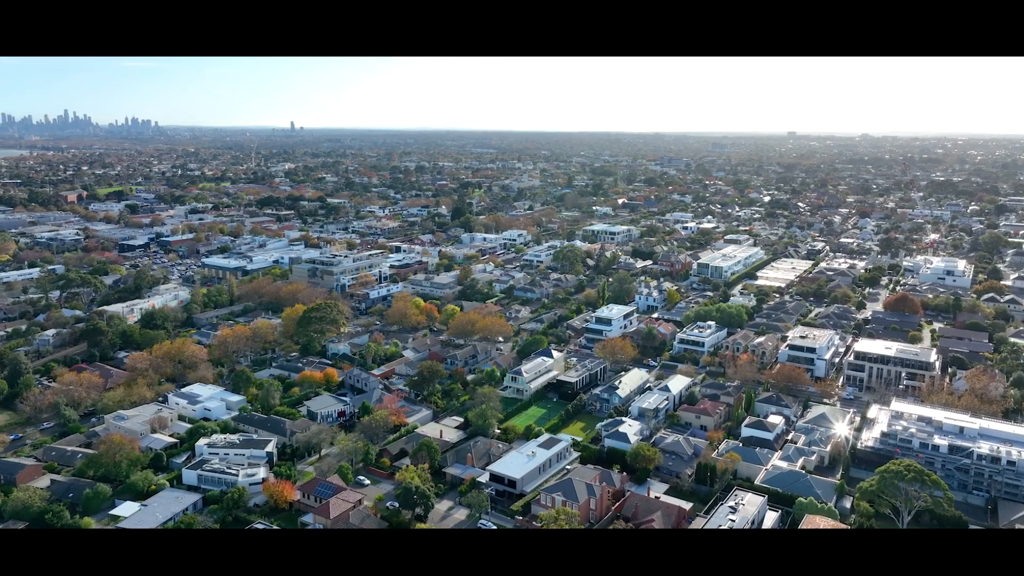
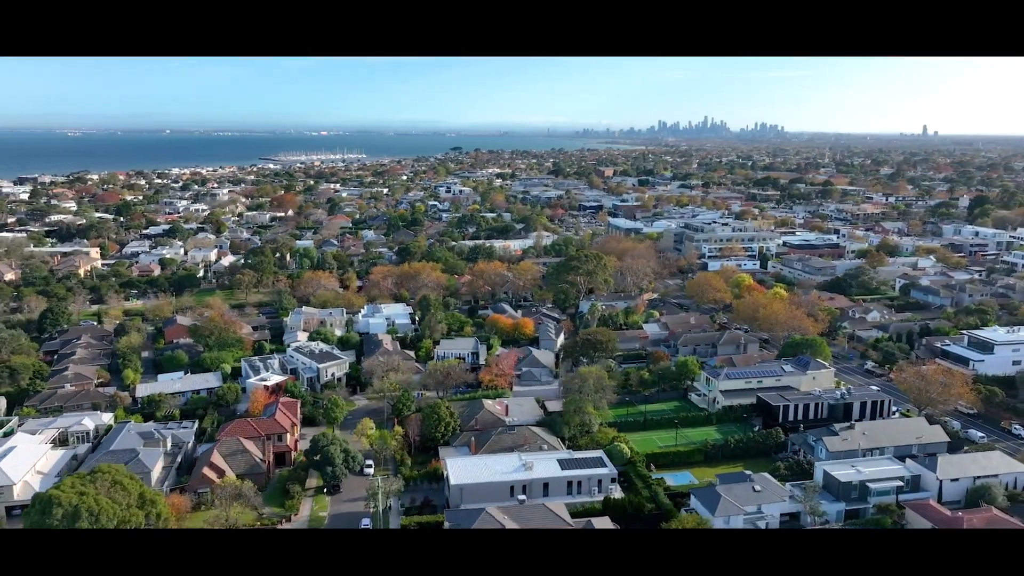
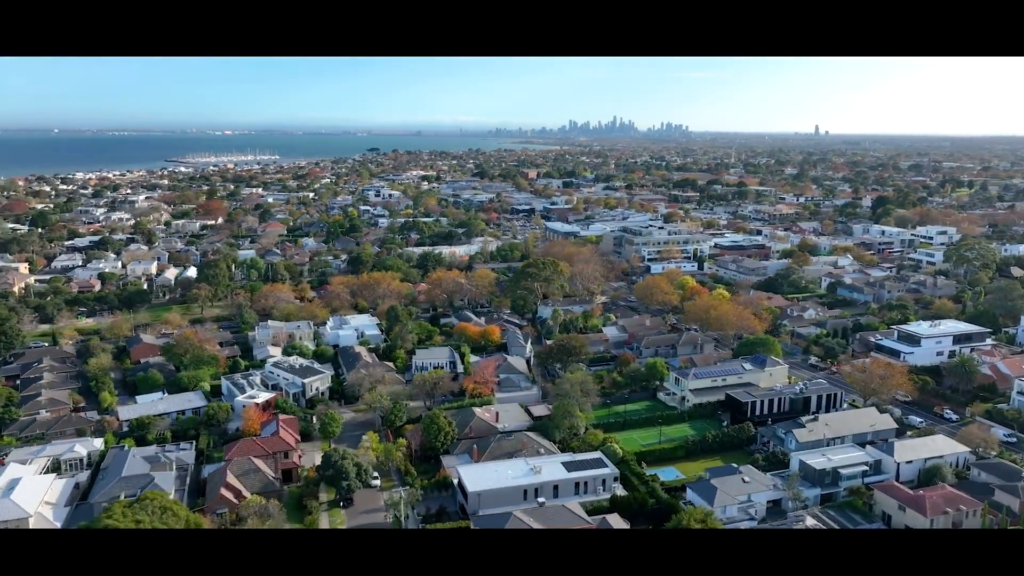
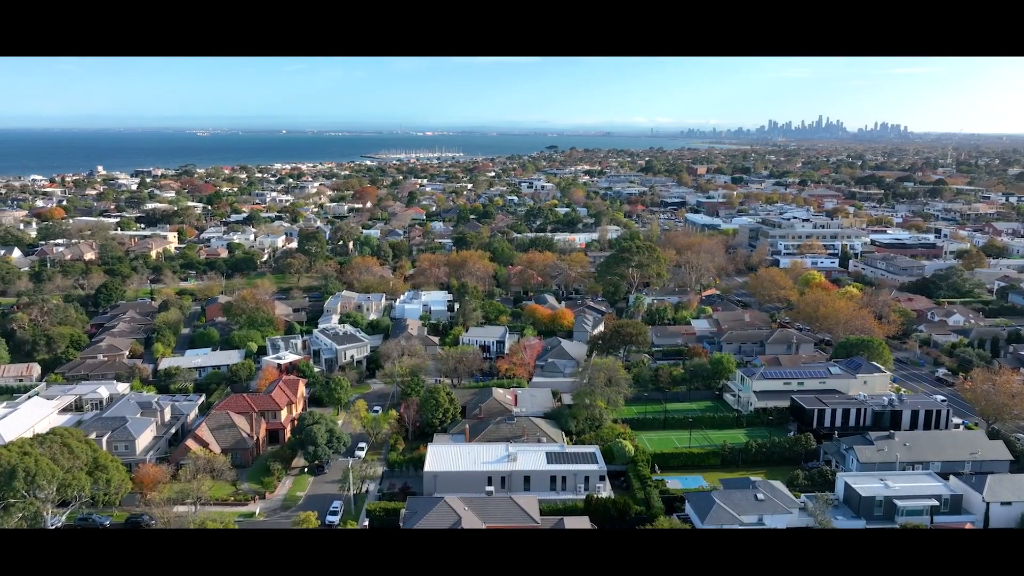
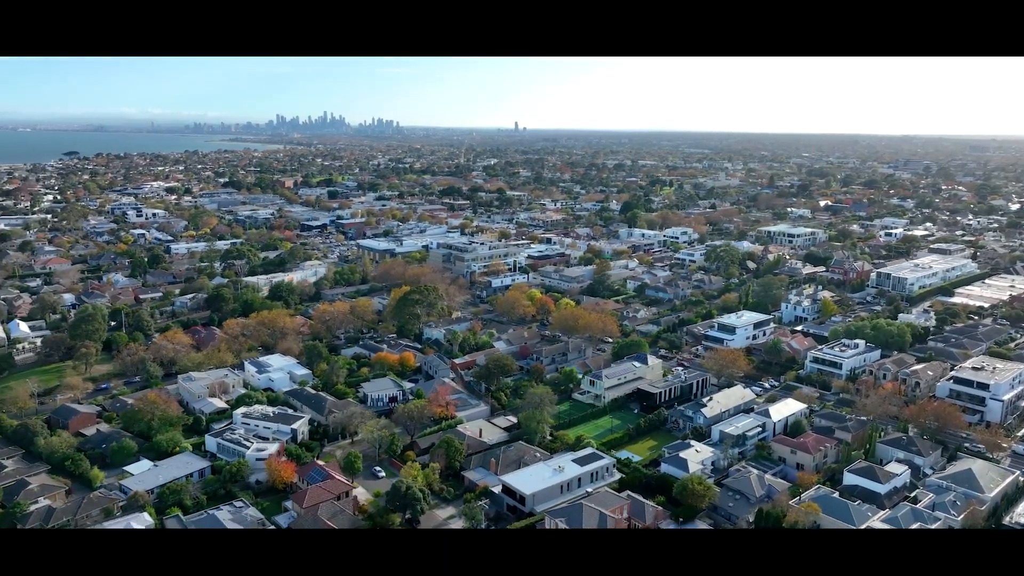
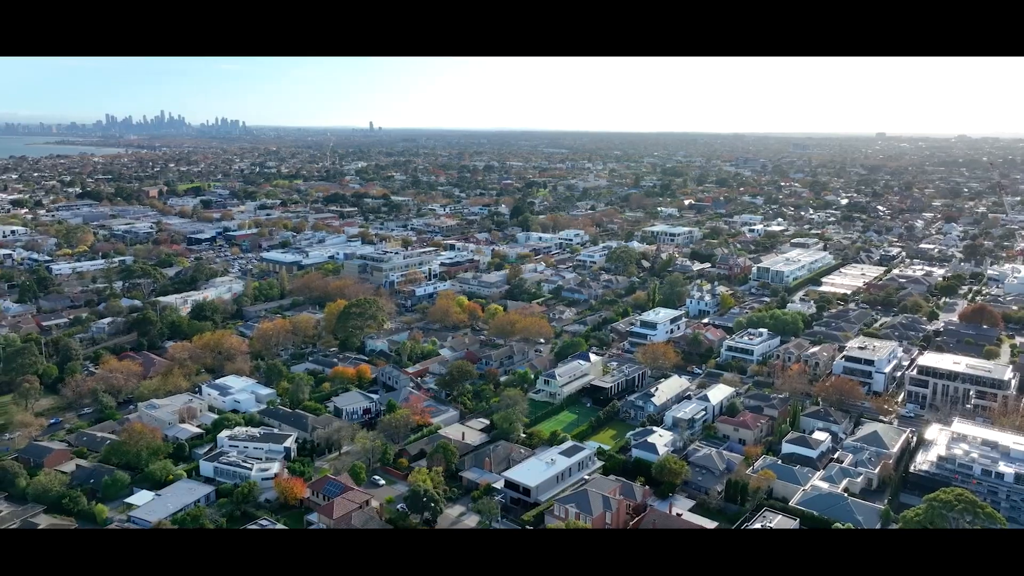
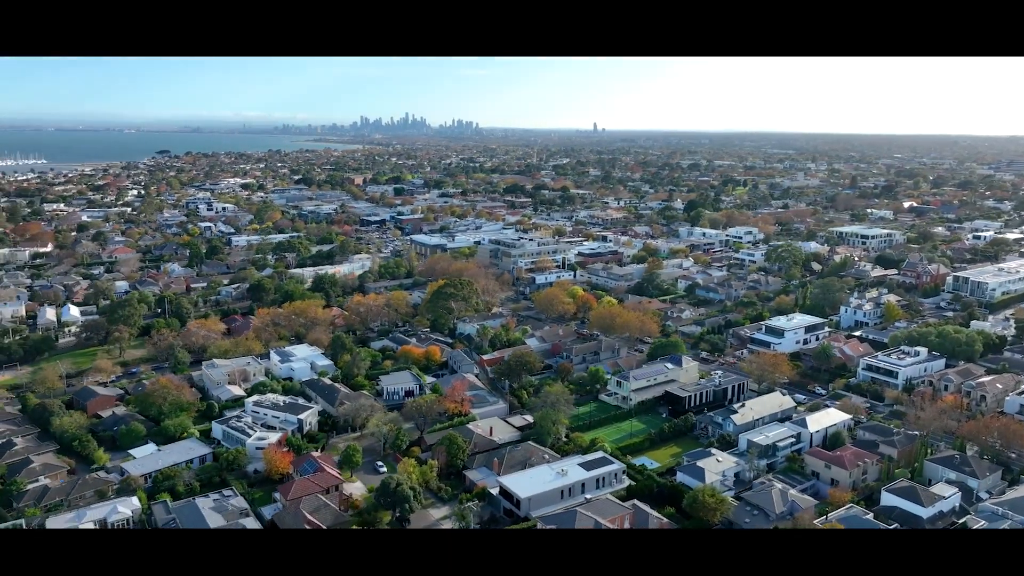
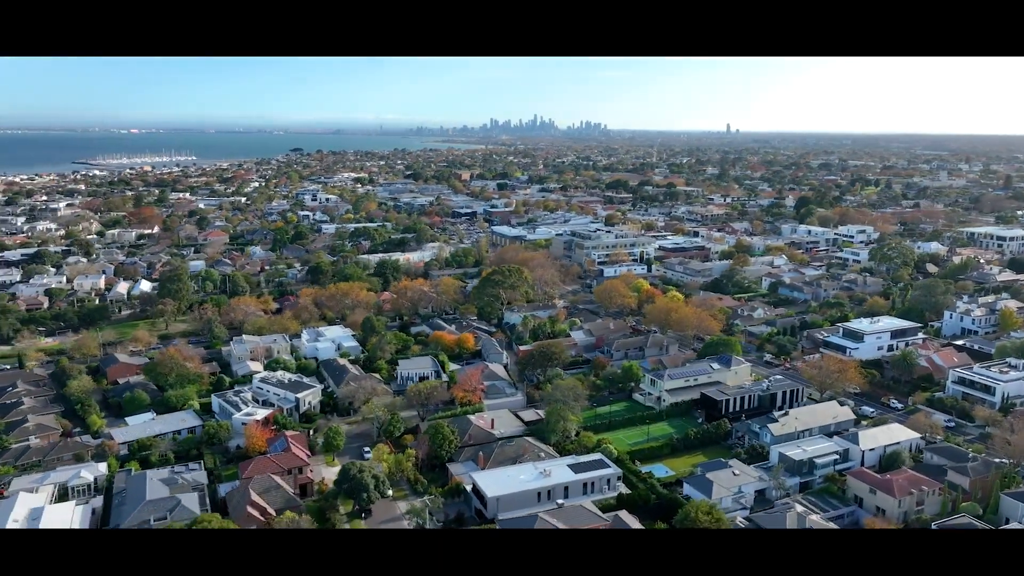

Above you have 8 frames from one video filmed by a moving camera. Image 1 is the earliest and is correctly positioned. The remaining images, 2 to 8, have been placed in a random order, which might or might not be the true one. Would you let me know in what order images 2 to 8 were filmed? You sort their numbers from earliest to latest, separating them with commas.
6, 5, 7, 8, 3, 2, 4
